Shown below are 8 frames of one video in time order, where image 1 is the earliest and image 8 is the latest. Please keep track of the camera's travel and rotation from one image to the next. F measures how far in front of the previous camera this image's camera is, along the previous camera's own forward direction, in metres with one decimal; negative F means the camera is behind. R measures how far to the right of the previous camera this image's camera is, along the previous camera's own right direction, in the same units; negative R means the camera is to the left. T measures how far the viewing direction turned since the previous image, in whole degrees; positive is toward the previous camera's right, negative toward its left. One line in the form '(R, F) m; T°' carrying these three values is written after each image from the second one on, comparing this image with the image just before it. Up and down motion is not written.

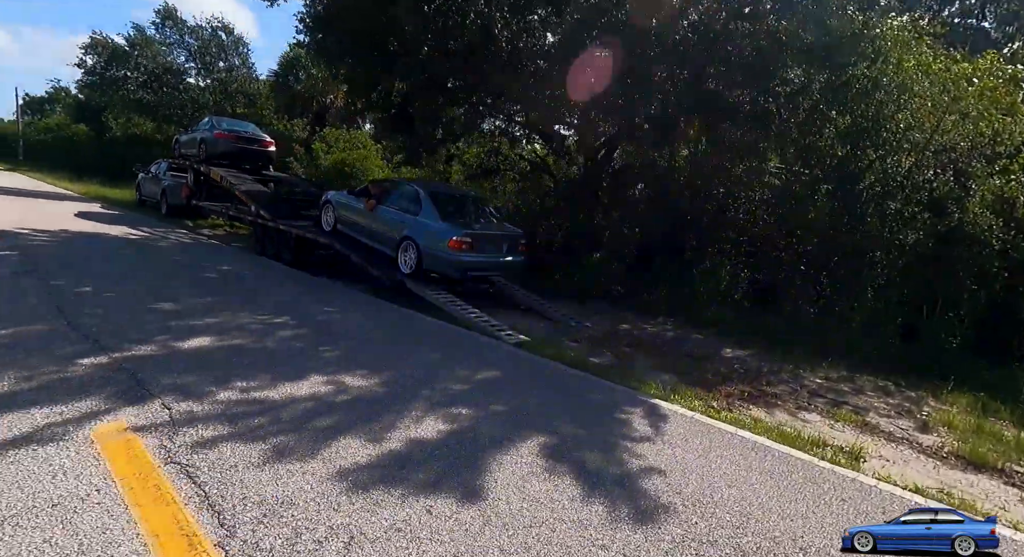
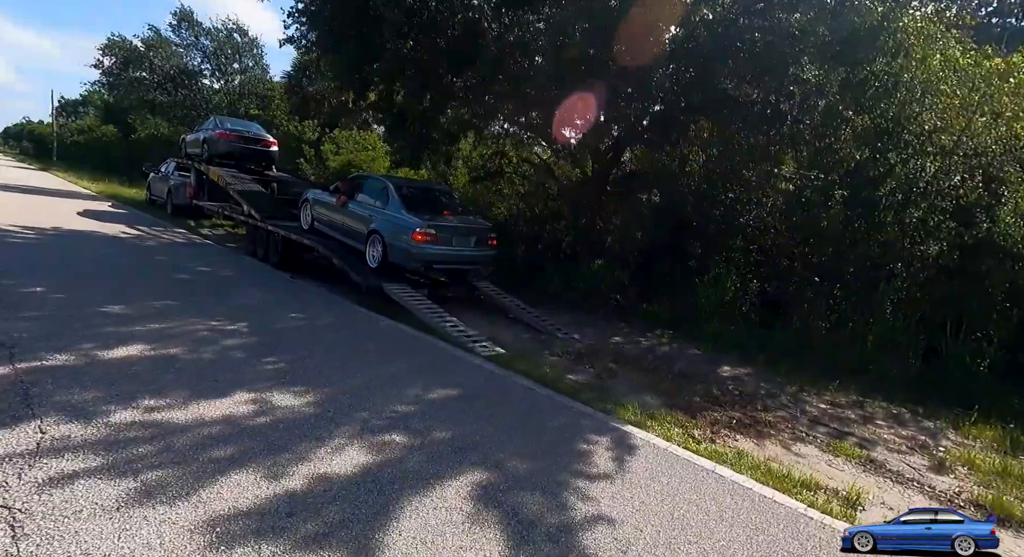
(+0.5, +0.5) m; -2°
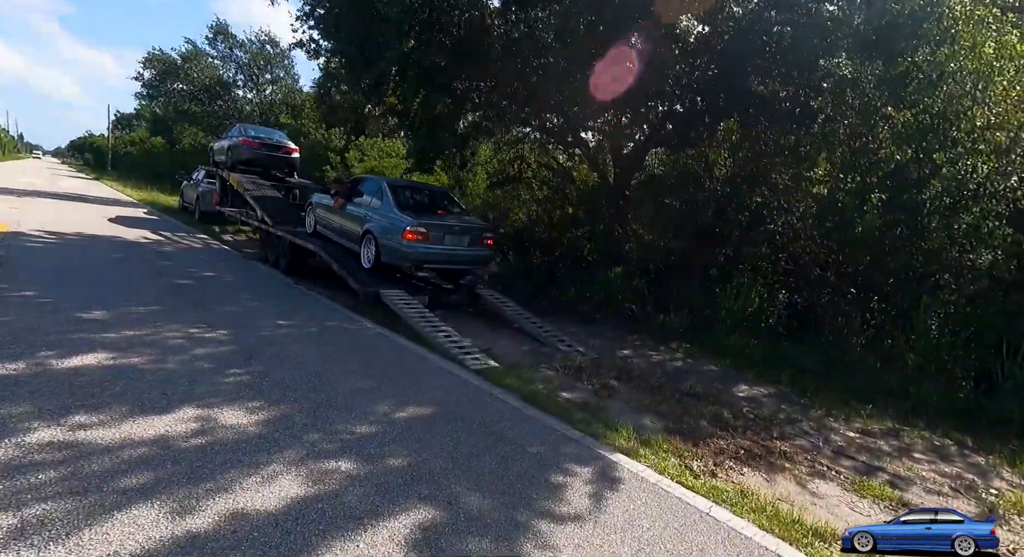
(+0.4, +0.4) m; -4°
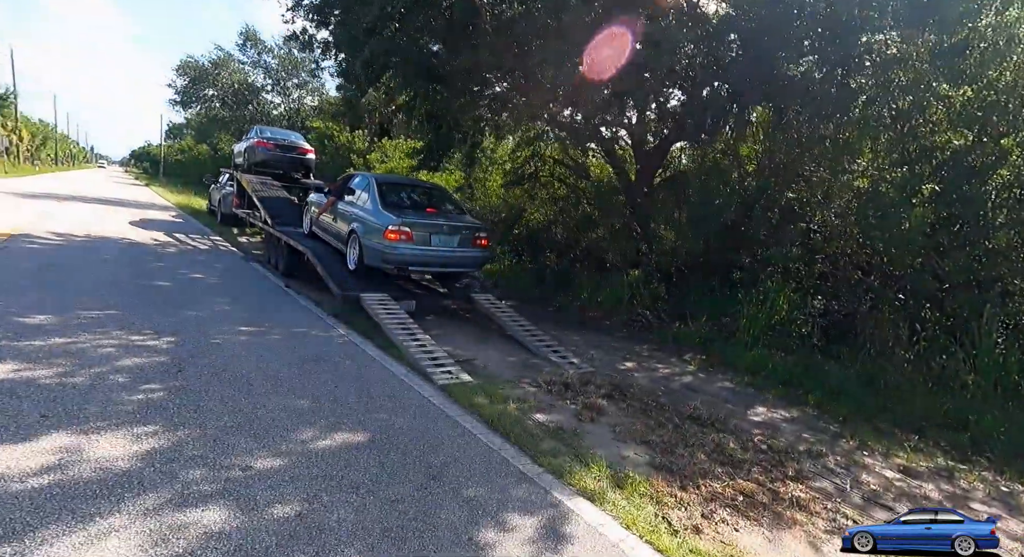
(+0.6, +0.8) m; -4°
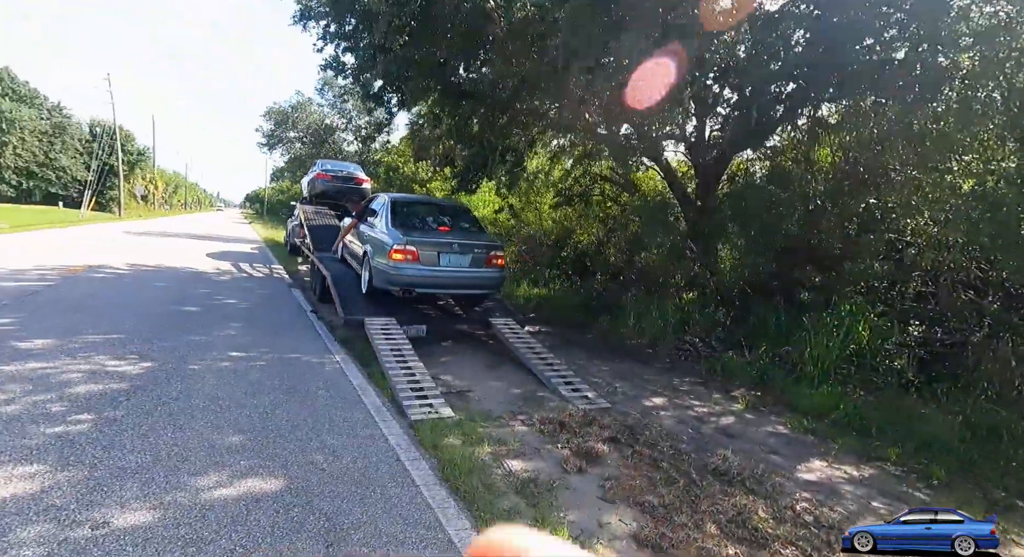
(+0.8, +0.8) m; -9°
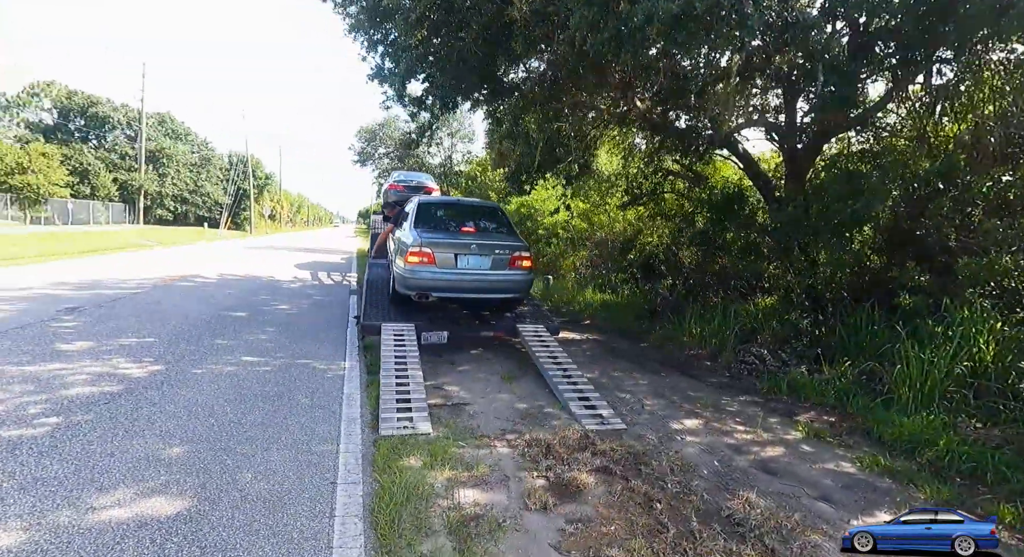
(+0.9, +0.7) m; -11°
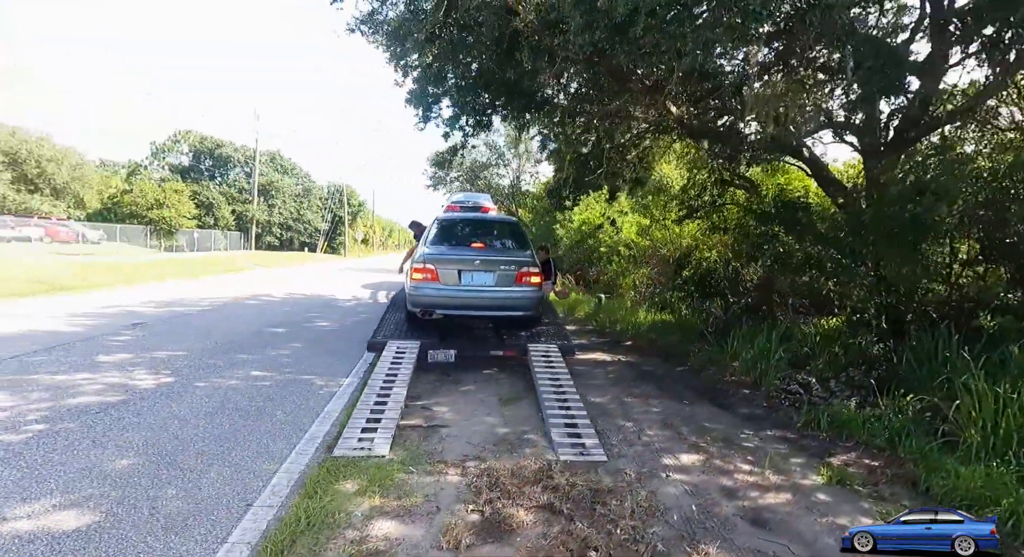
(+0.9, +0.4) m; -10°
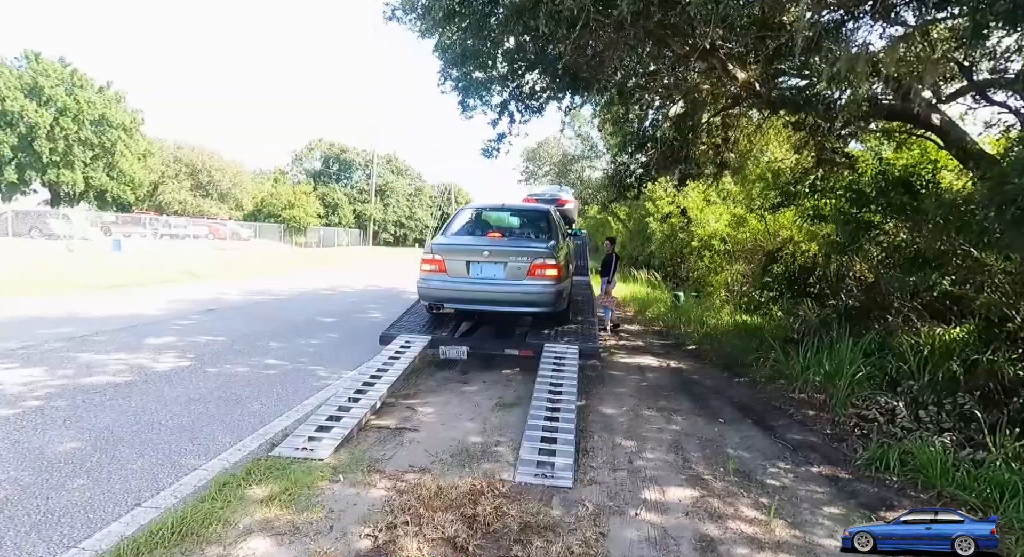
(+1.0, +0.7) m; -12°
